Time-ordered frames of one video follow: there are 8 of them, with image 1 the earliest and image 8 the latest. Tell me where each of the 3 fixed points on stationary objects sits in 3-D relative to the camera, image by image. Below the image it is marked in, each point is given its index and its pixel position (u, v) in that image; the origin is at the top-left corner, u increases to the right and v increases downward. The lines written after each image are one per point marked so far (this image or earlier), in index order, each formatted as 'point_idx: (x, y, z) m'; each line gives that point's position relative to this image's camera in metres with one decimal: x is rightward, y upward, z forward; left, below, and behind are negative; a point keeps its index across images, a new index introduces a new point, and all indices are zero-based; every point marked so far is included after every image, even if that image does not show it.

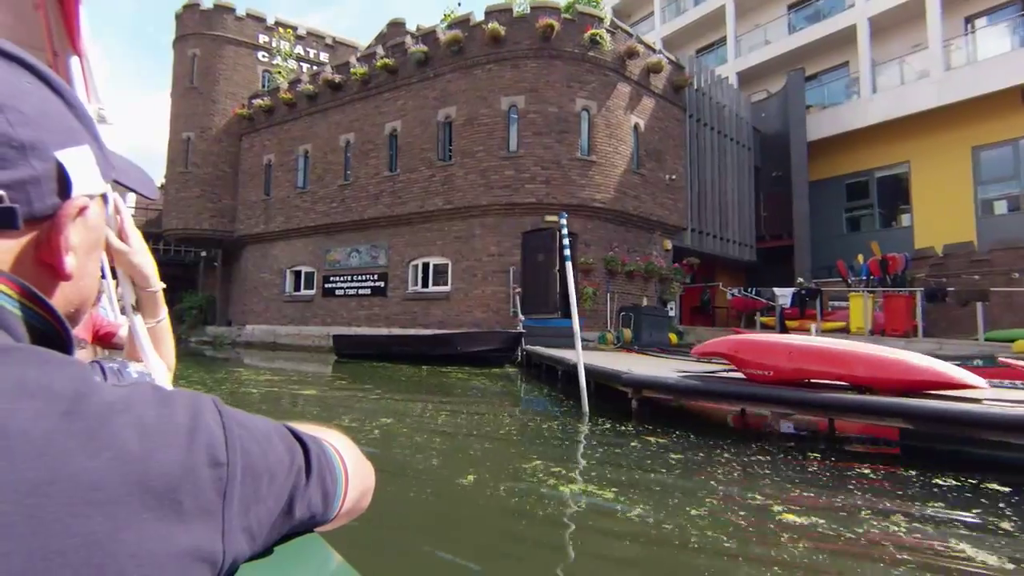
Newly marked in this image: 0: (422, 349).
0: (-2.1, -1.6, +12.6) m
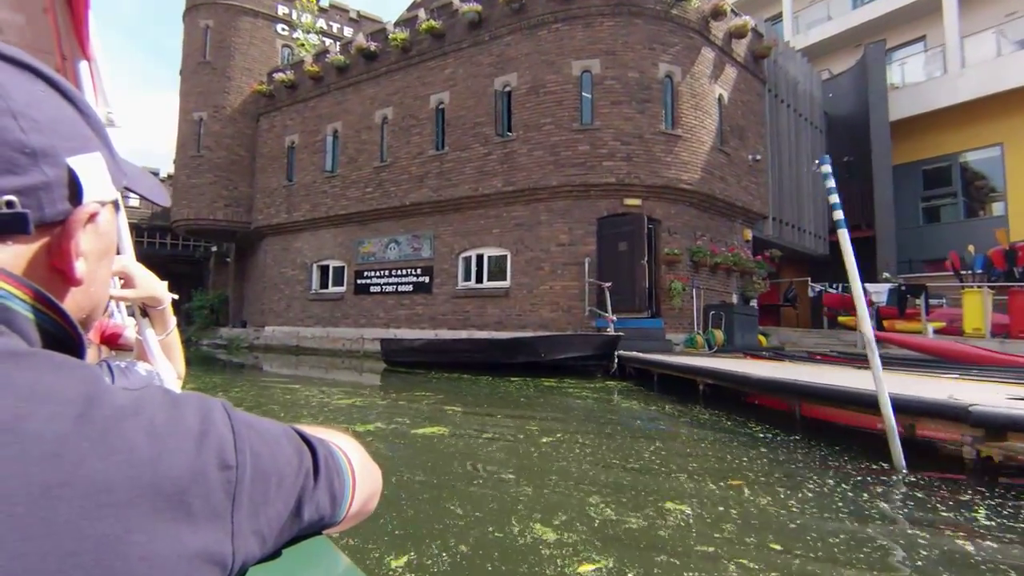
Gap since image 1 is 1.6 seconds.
0: (-0.3, -1.4, +10.5) m
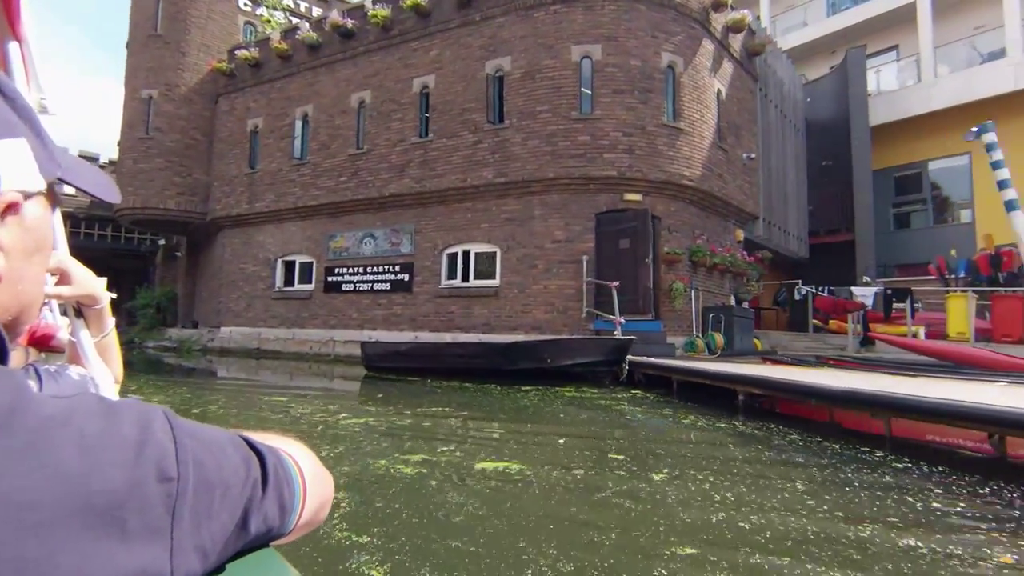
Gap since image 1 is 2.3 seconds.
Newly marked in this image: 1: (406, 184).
0: (-0.3, -1.4, +9.5) m
1: (-2.7, +2.7, +13.8) m
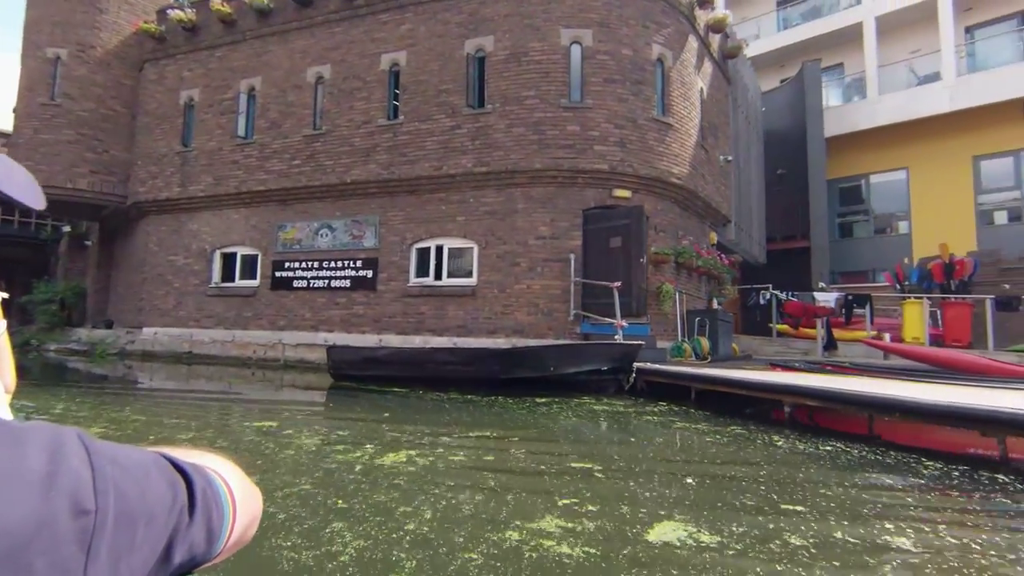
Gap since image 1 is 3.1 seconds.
0: (-0.4, -1.4, +8.5) m
1: (-3.3, +2.7, +12.4) m
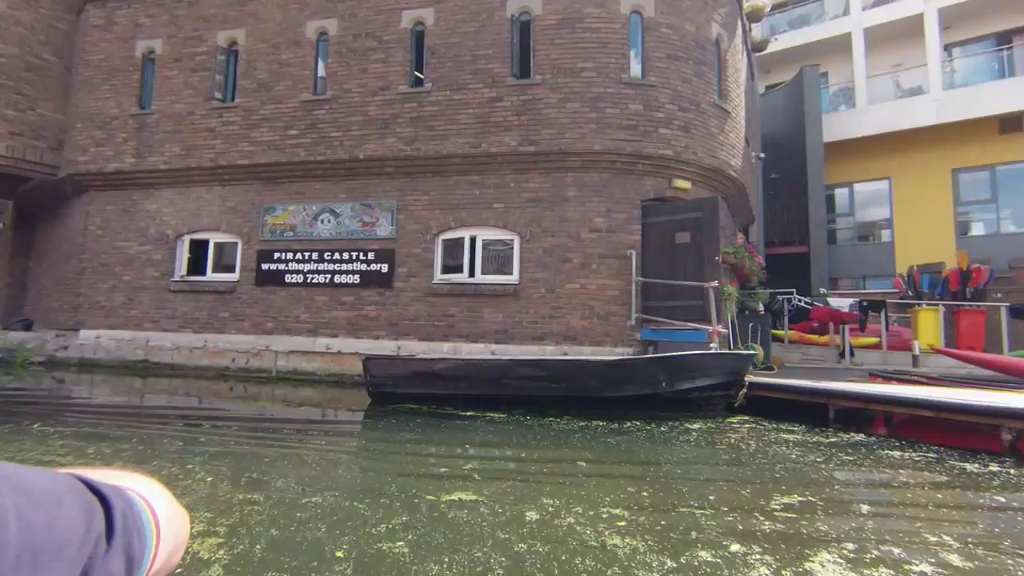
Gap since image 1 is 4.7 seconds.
0: (+0.9, -1.3, +6.9) m
1: (-2.4, +2.8, +10.5) m
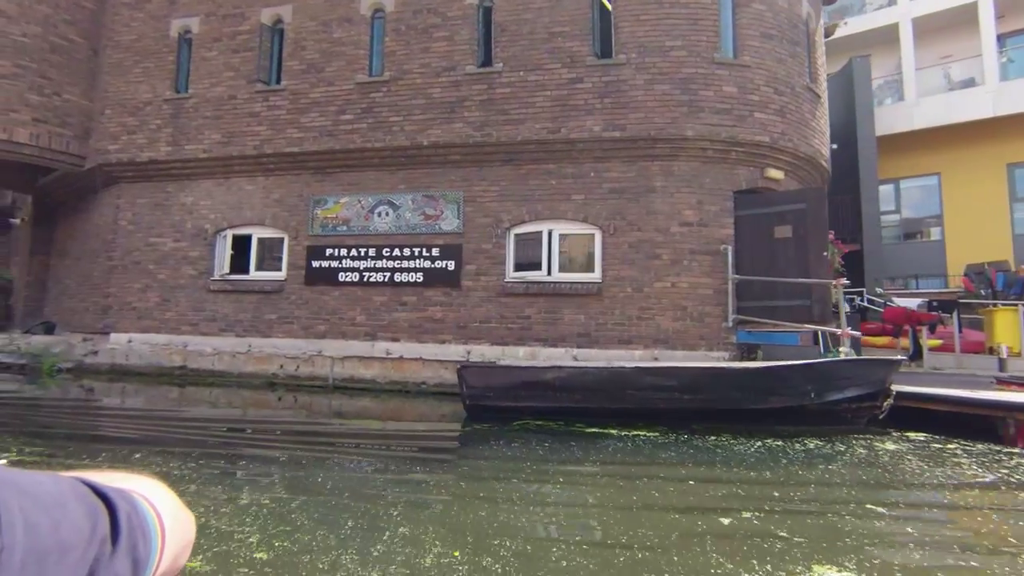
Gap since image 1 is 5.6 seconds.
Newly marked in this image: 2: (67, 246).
0: (+2.4, -1.3, +6.0) m
1: (-1.0, +2.8, +9.6) m
2: (-10.3, +1.0, +12.4) m
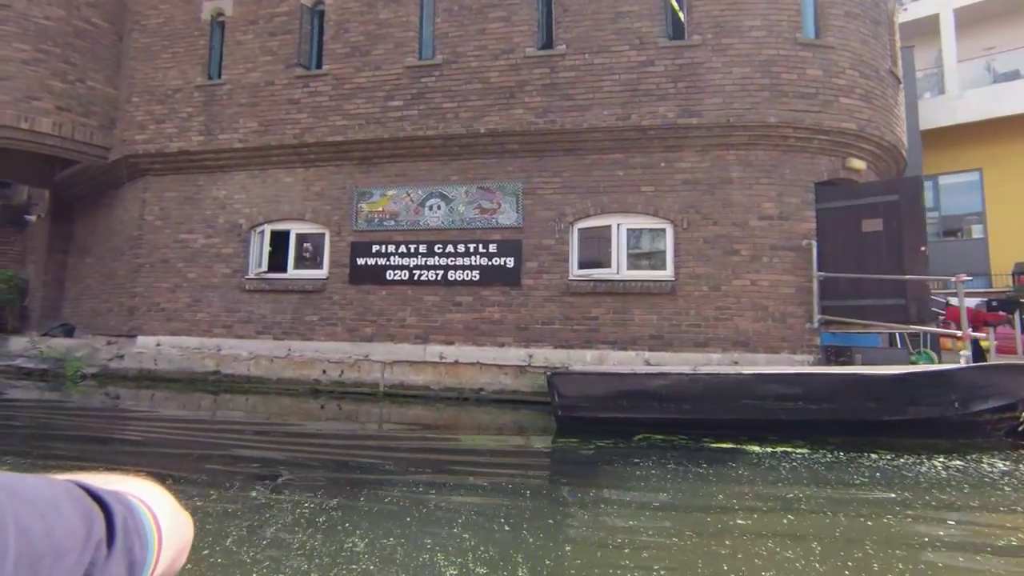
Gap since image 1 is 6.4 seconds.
0: (+3.4, -1.3, +5.3) m
1: (+0.1, +2.8, +8.9) m
2: (-9.3, +1.0, +11.7) m
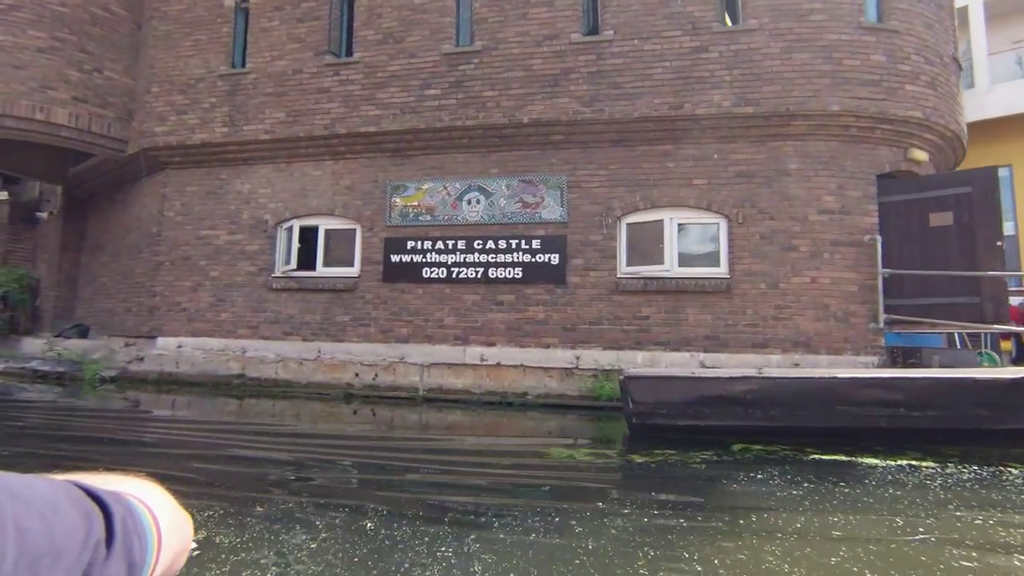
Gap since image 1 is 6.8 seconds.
0: (+4.1, -1.3, +4.9) m
1: (+0.8, +2.8, +8.4) m
2: (-8.6, +1.0, +11.2) m
